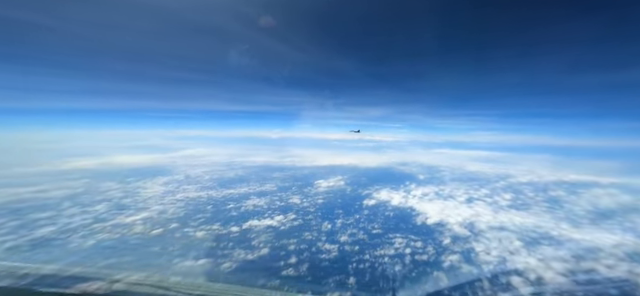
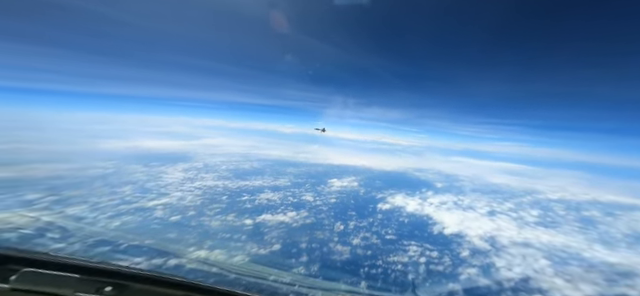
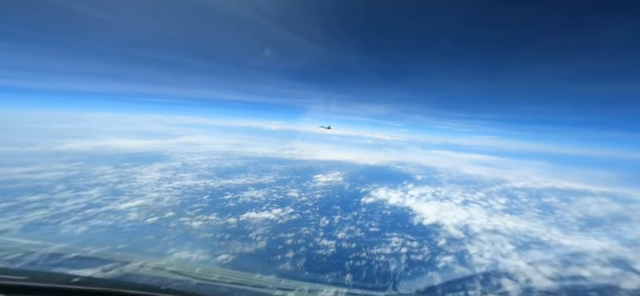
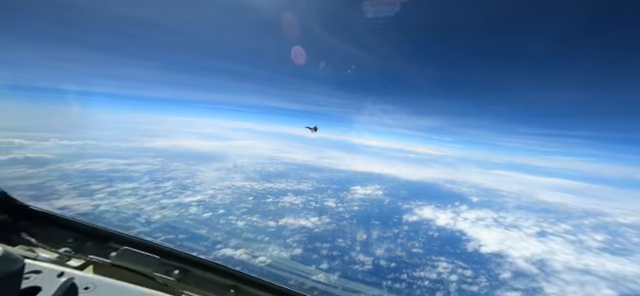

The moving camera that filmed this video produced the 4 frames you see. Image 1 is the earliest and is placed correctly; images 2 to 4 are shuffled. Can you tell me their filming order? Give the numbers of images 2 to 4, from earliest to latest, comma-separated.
3, 2, 4
